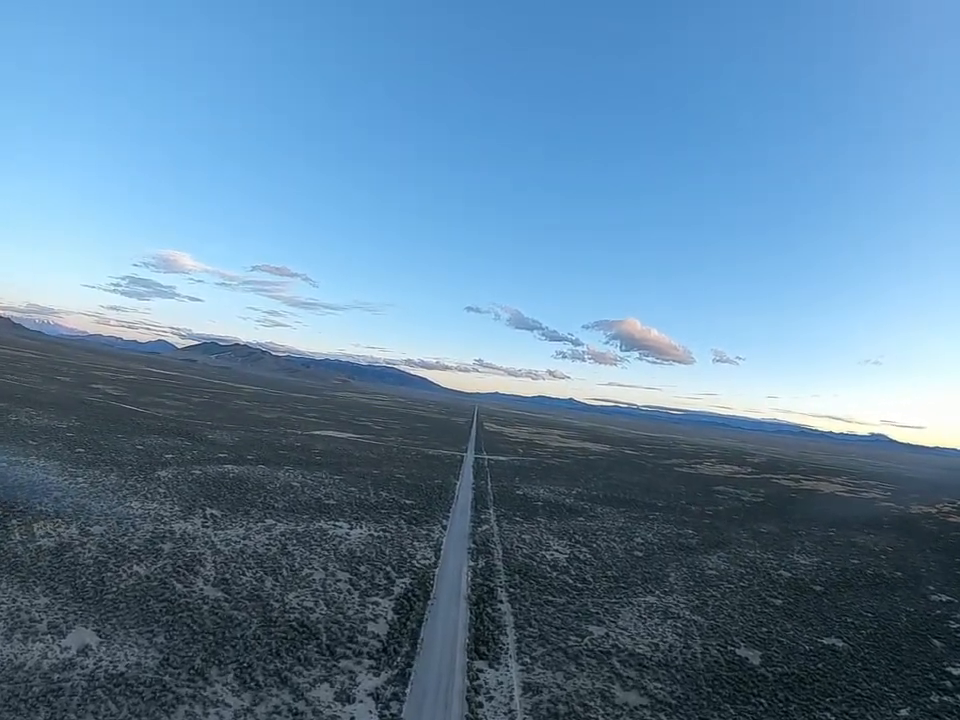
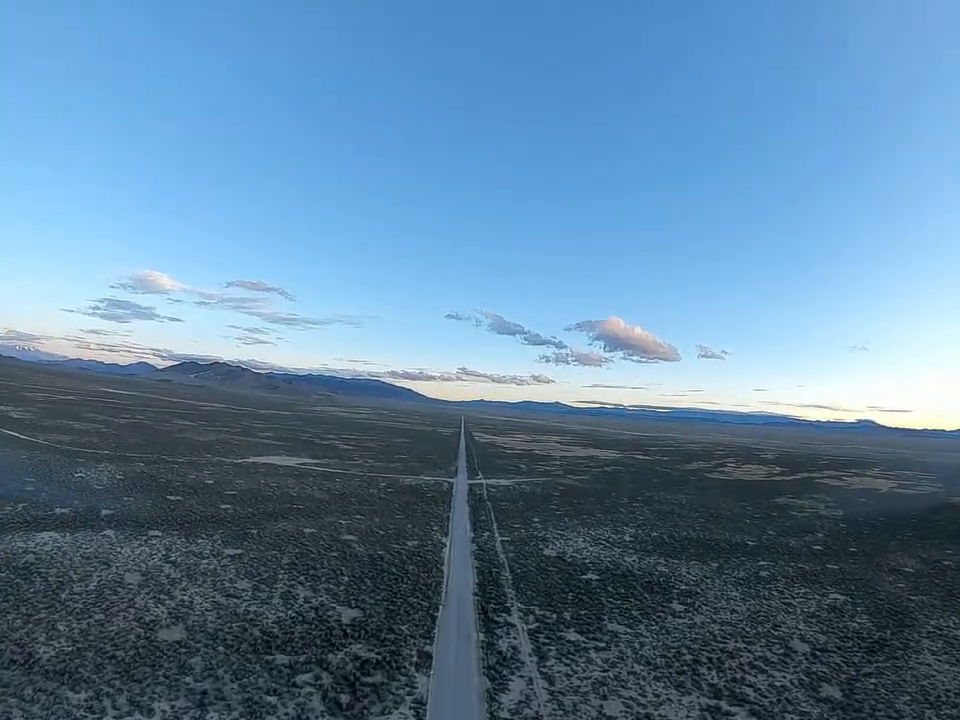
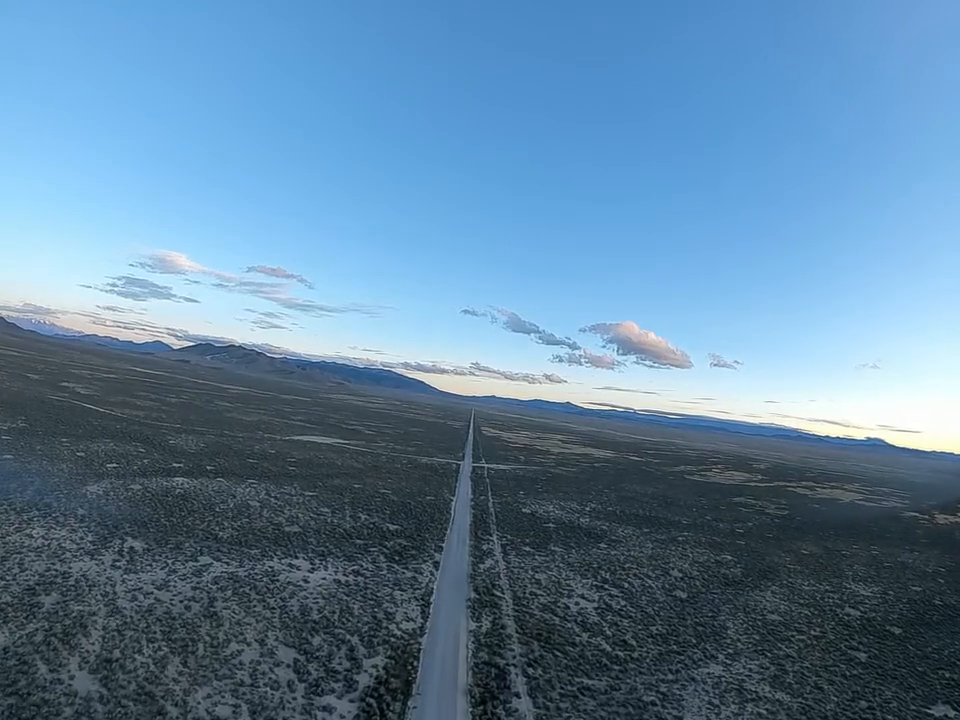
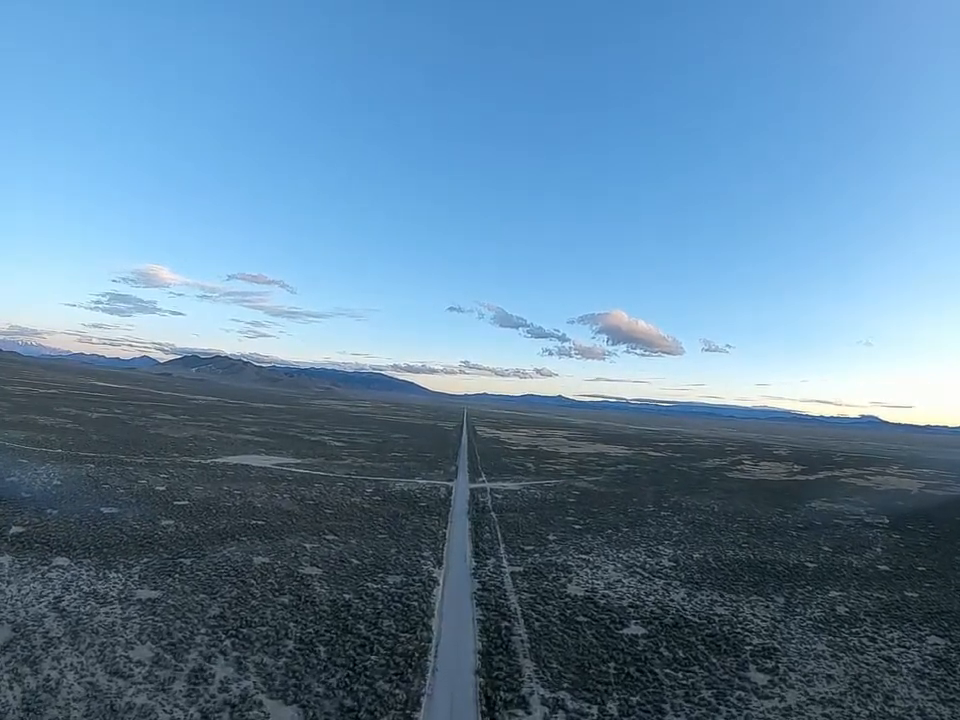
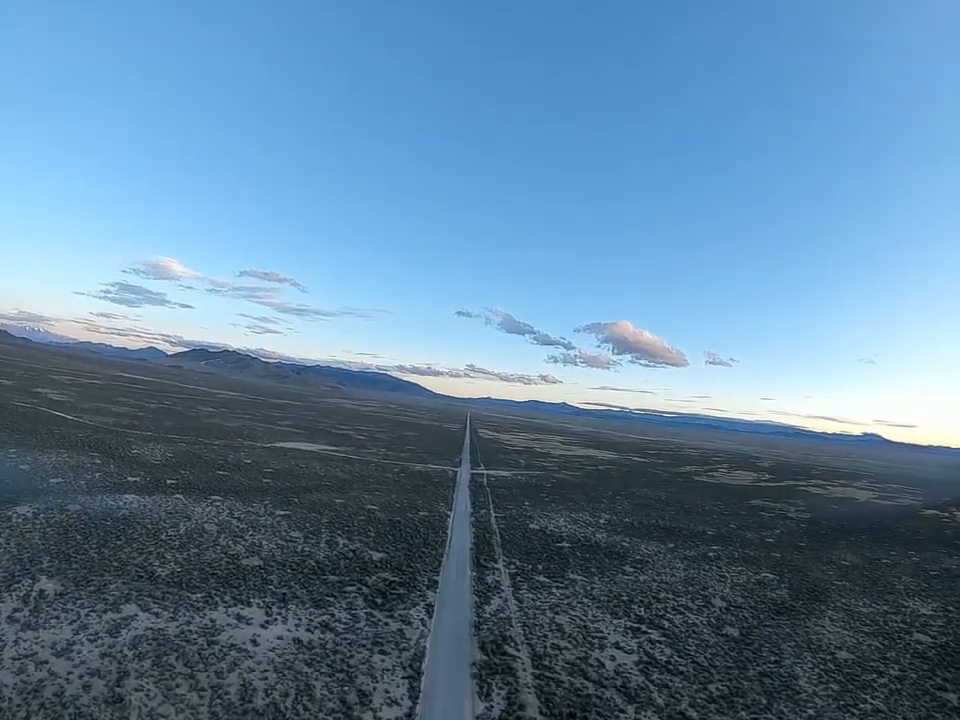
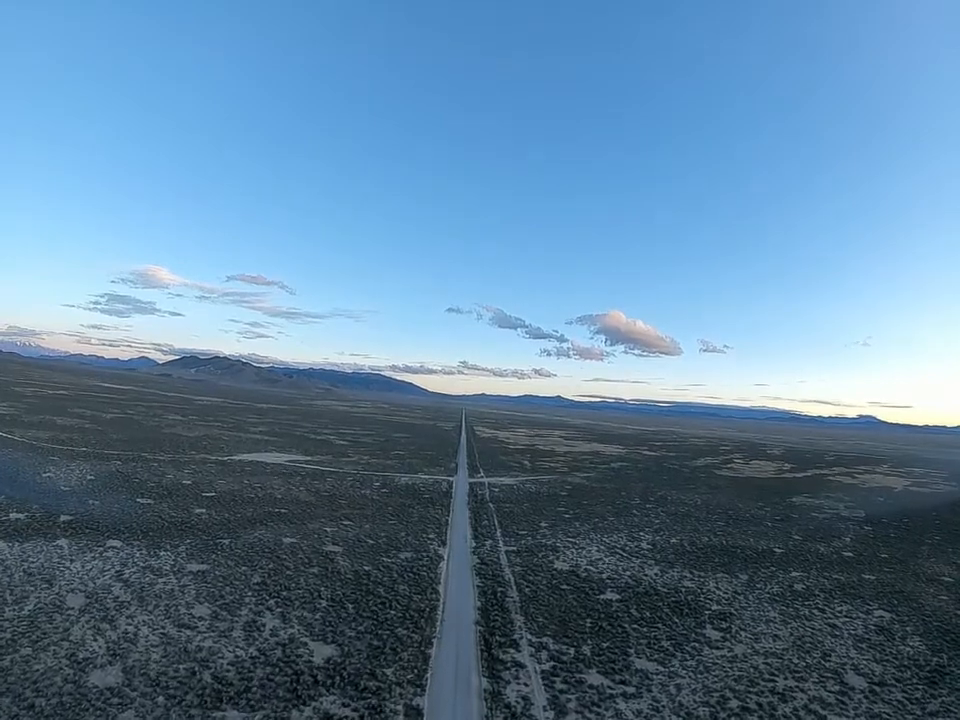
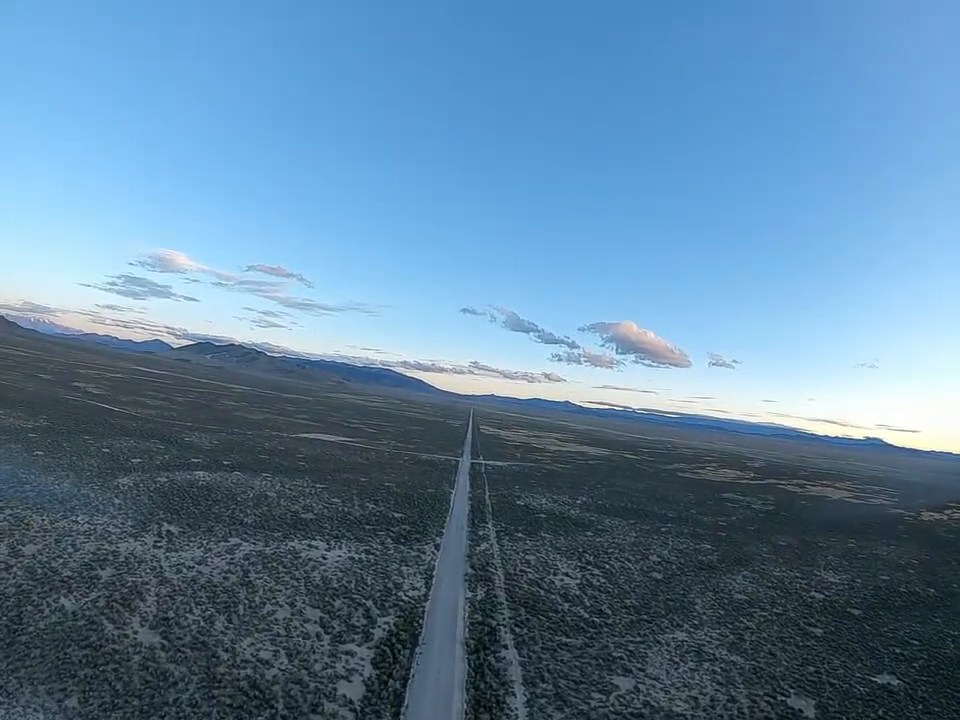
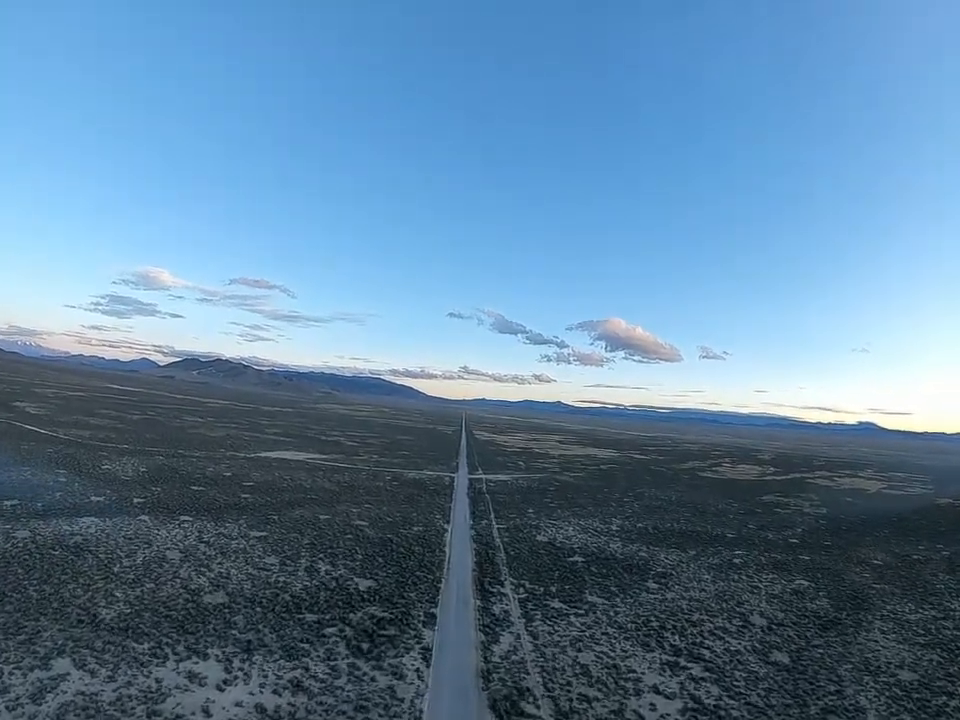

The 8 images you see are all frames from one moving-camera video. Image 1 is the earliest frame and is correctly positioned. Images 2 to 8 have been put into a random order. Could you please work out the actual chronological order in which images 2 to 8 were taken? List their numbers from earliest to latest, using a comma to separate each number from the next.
7, 3, 5, 8, 2, 6, 4
